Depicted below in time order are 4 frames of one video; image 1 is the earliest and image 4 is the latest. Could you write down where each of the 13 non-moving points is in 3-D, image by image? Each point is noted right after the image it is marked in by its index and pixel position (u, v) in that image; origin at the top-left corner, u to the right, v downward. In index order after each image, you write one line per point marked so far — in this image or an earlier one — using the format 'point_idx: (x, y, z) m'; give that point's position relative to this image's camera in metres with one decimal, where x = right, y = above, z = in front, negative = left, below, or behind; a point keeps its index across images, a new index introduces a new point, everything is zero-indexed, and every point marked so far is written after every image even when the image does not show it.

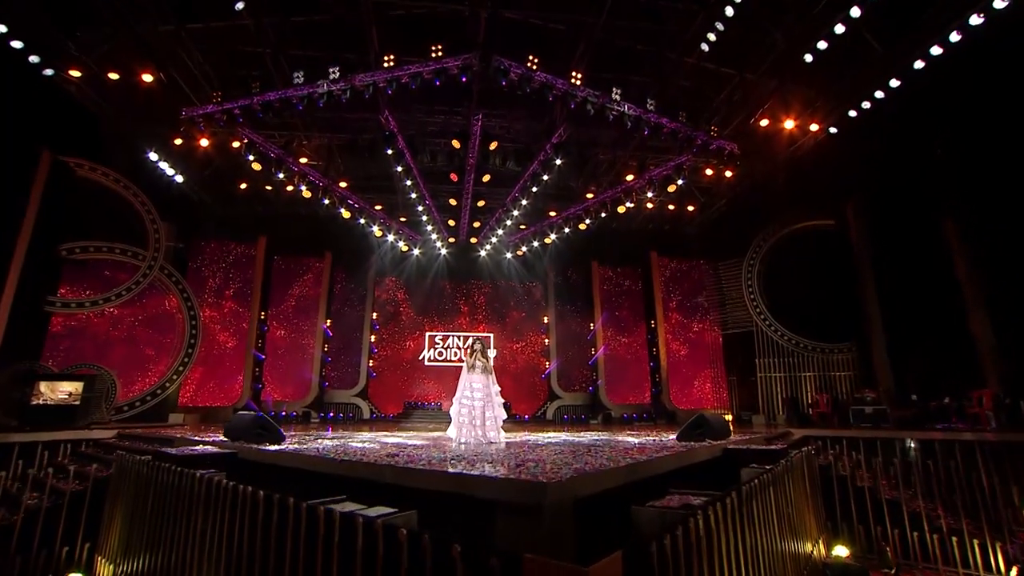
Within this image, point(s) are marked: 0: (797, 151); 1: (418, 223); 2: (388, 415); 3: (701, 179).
0: (+4.7, +2.2, +8.7) m
1: (-2.1, +1.5, +11.8) m
2: (-2.8, -2.9, +12.3) m
3: (+3.4, +1.8, +9.9) m
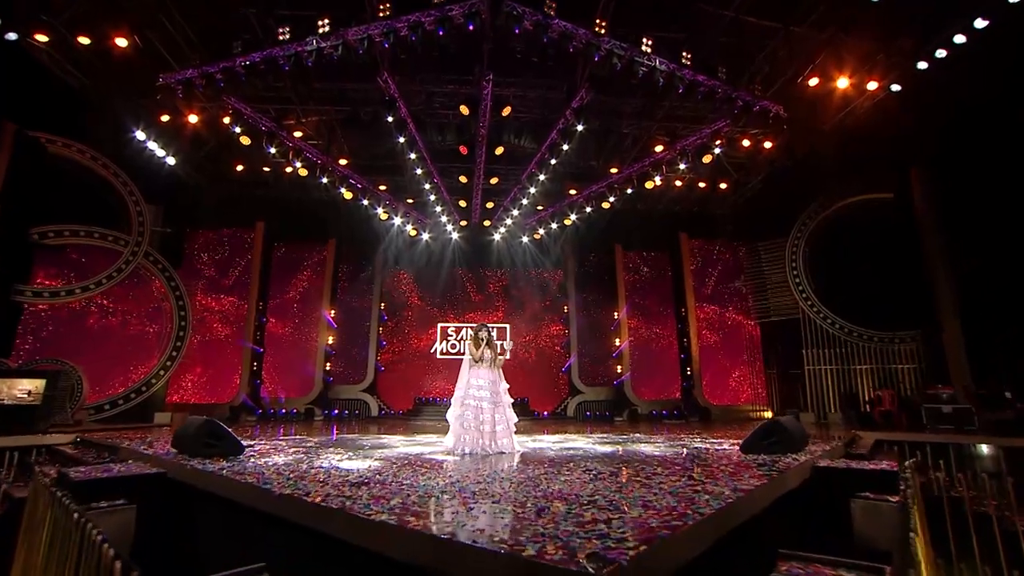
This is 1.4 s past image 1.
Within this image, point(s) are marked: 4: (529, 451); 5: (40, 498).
0: (+4.9, +2.5, +7.6) m
1: (-1.8, +1.7, +10.9) m
2: (-2.5, -2.7, +11.5) m
3: (+3.7, +2.1, +8.9) m
4: (+0.2, -1.7, +5.3) m
5: (-2.3, -1.0, +2.6) m
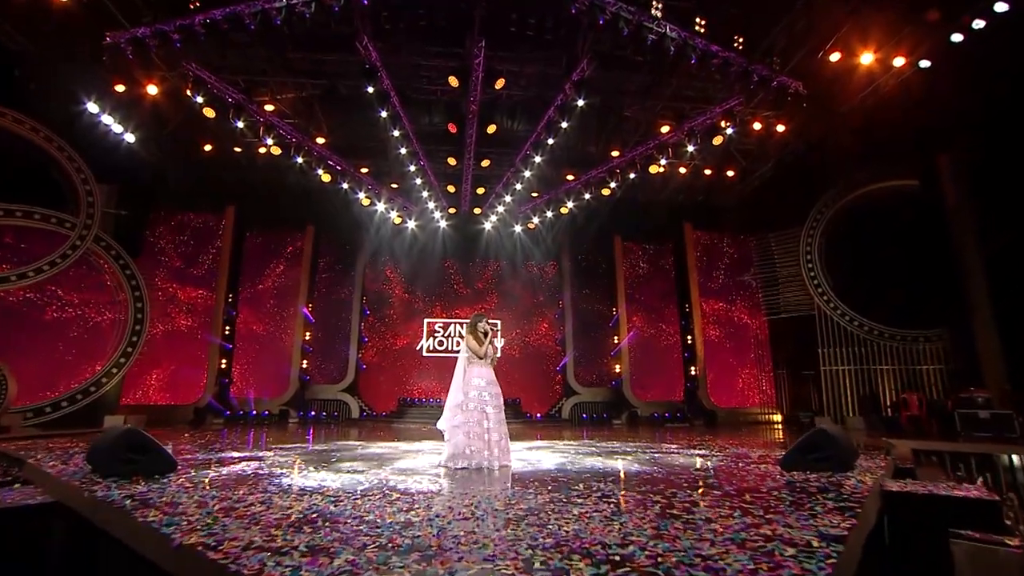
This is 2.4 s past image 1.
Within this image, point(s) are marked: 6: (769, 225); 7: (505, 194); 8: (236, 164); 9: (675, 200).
0: (+4.8, +2.5, +7.0) m
1: (-1.9, +1.9, +10.2) m
2: (-2.6, -2.5, +10.7) m
3: (+3.6, +2.2, +8.2) m
4: (+0.1, -1.6, +4.6) m
5: (-2.3, -0.9, +1.8) m
6: (+4.5, +1.1, +9.4) m
7: (-0.1, +1.7, +9.9) m
8: (-4.7, +2.1, +9.2) m
9: (+3.0, +1.6, +9.6) m
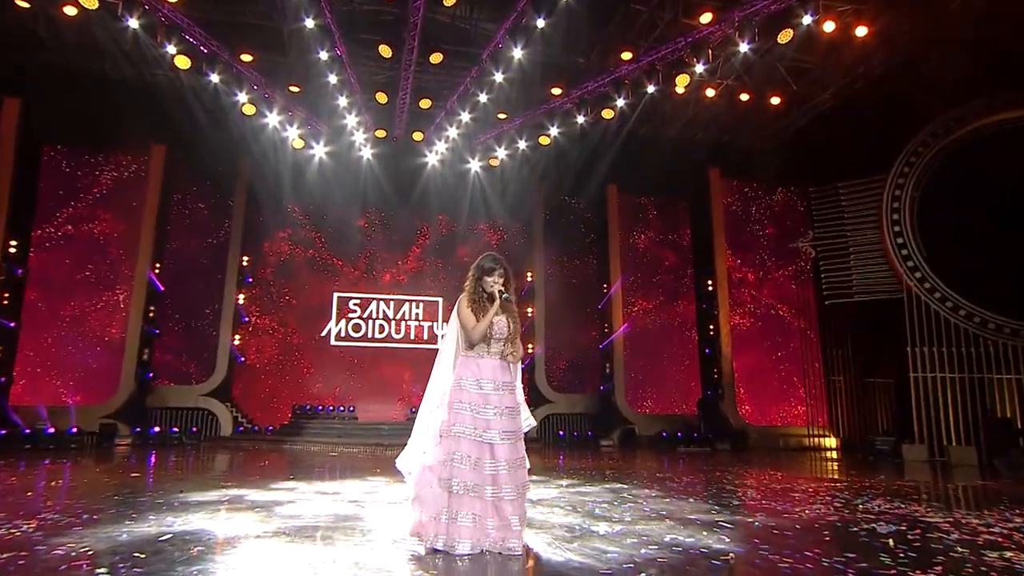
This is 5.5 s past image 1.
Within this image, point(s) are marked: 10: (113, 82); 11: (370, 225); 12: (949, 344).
0: (+4.6, +2.8, +4.7) m
1: (-2.5, +2.4, +7.0) m
2: (-3.4, -2.0, +7.5) m
3: (+3.3, +2.5, +5.7) m
4: (+0.2, -1.2, +1.7) m
5: (-1.9, -0.5, -1.3) m
6: (+4.0, +1.4, +7.1) m
7: (-0.7, +2.2, +6.9) m
8: (-5.1, +2.7, +5.6) m
9: (+2.4, +1.9, +7.1) m
10: (-4.6, +2.4, +6.2) m
11: (-2.1, +1.0, +8.4) m
12: (+4.5, -0.6, +5.7) m
